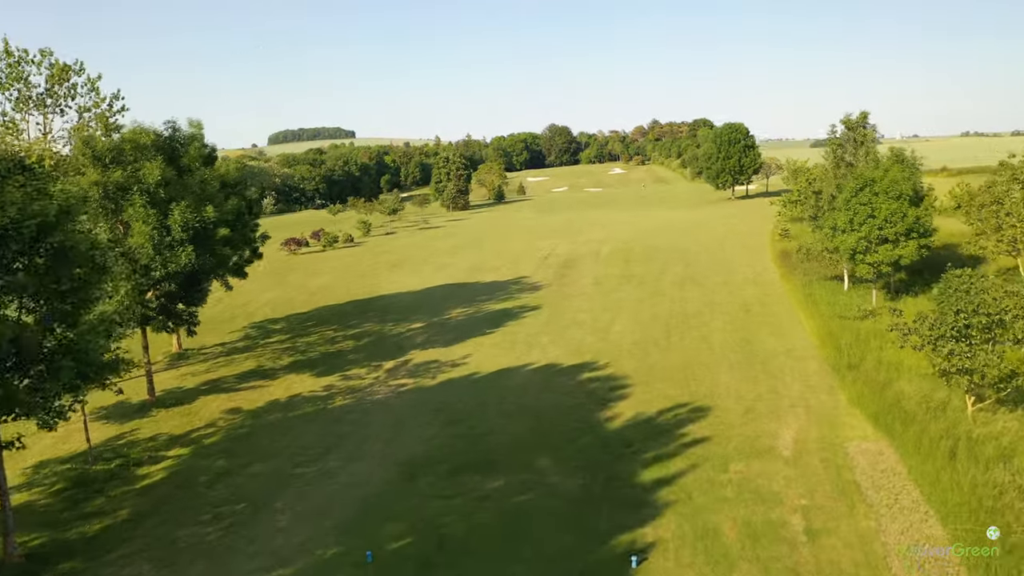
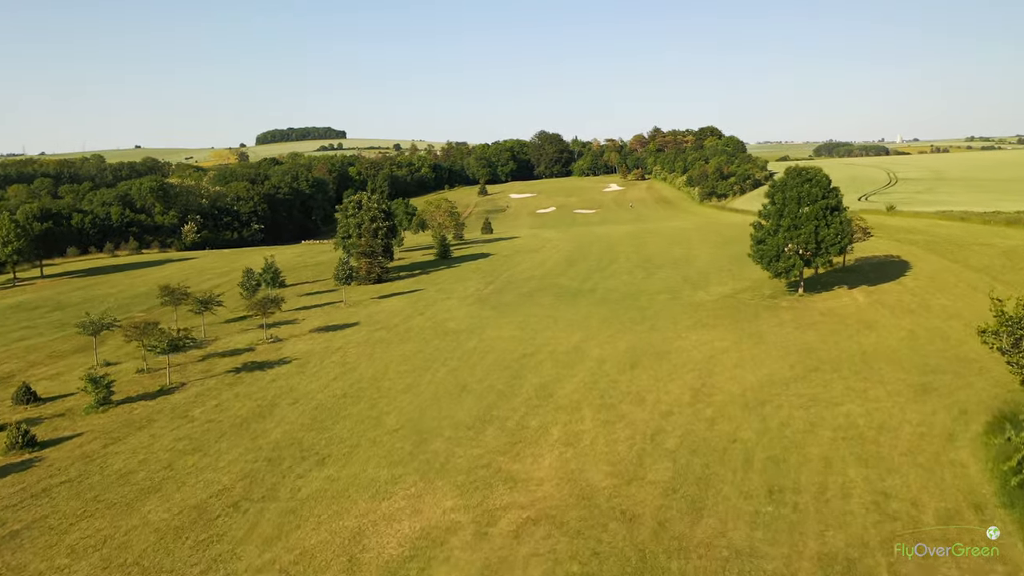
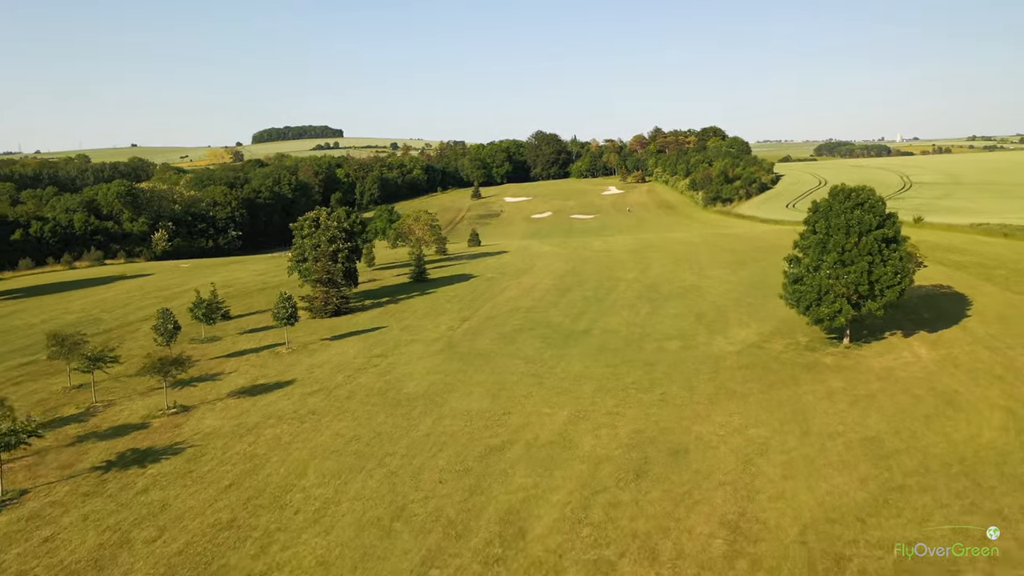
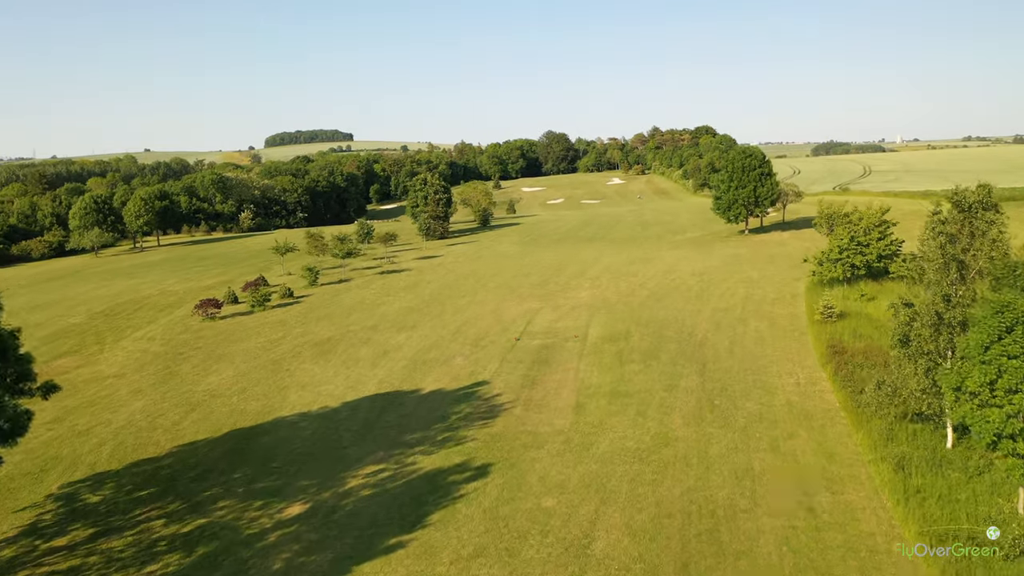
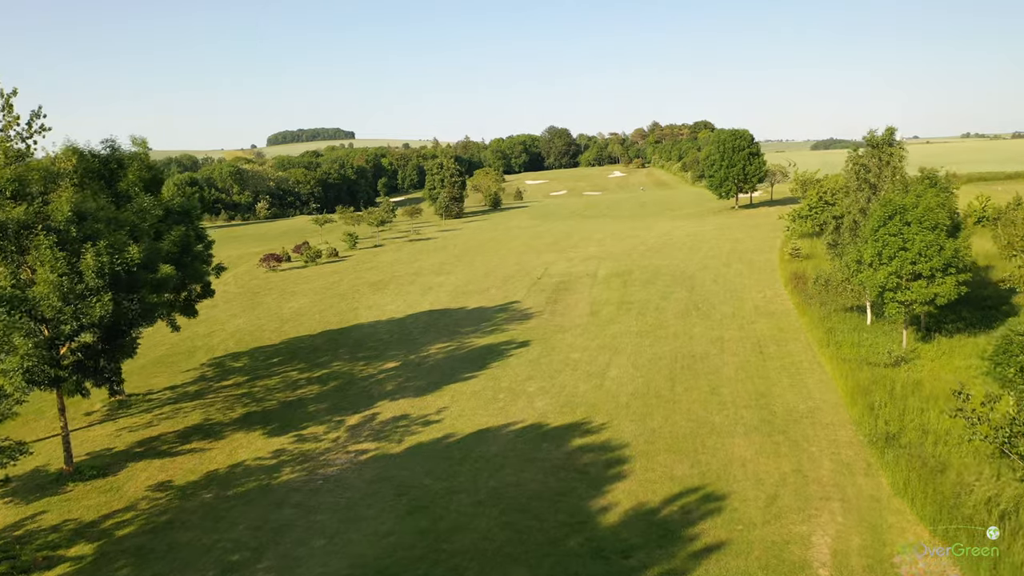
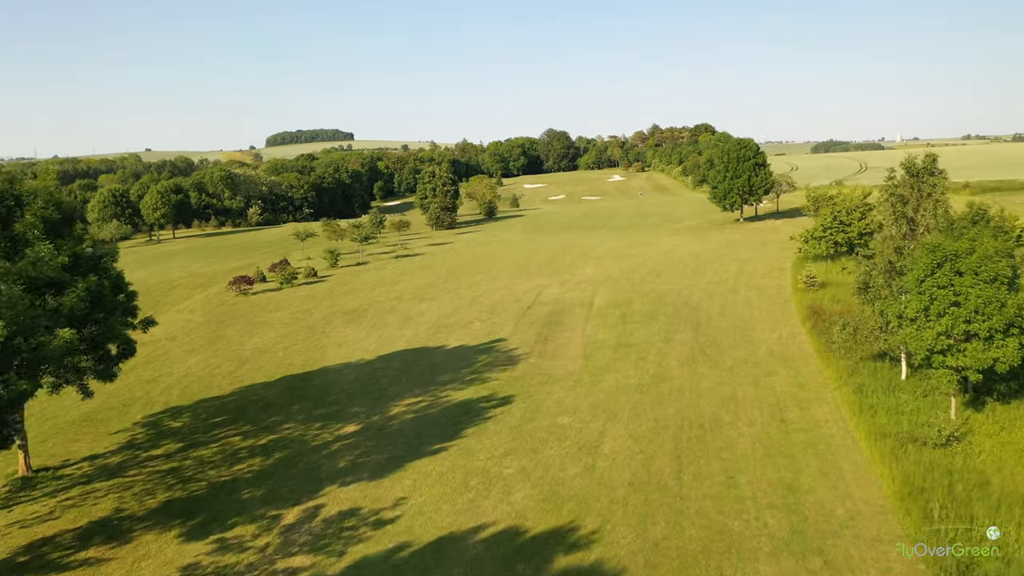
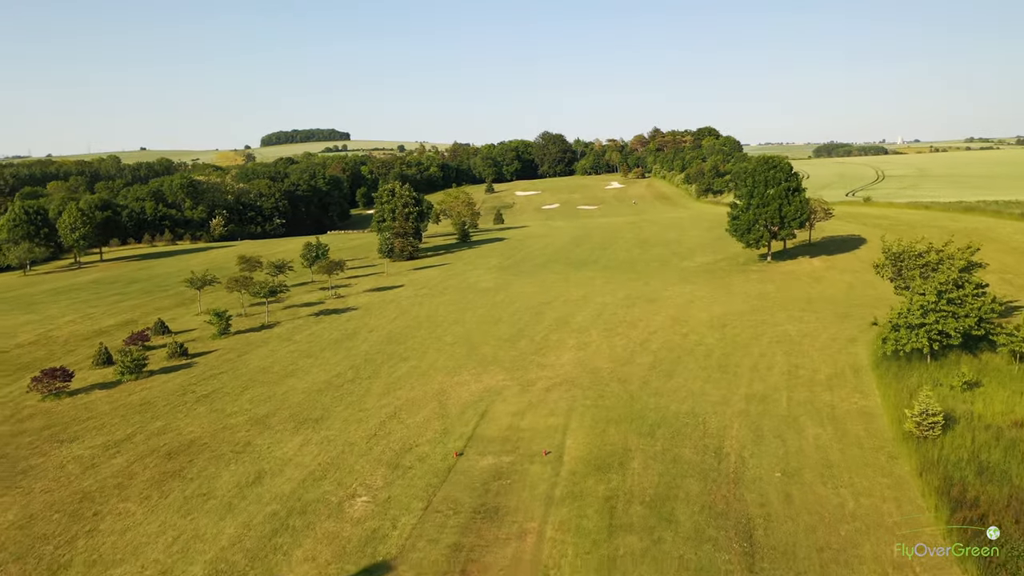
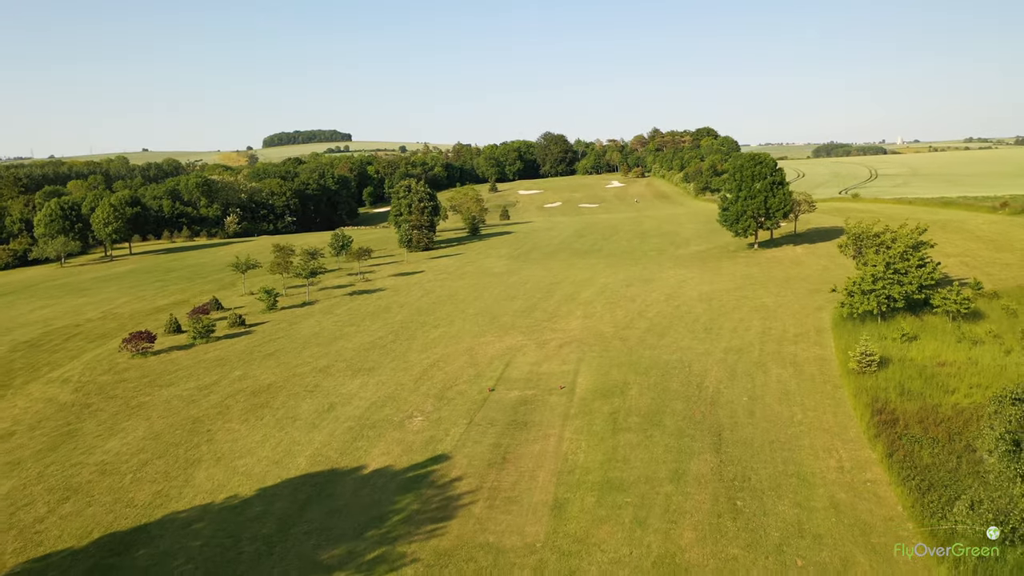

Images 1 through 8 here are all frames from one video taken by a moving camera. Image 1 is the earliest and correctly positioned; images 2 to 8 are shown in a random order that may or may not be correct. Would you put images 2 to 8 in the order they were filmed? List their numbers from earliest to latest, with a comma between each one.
5, 6, 4, 8, 7, 2, 3
